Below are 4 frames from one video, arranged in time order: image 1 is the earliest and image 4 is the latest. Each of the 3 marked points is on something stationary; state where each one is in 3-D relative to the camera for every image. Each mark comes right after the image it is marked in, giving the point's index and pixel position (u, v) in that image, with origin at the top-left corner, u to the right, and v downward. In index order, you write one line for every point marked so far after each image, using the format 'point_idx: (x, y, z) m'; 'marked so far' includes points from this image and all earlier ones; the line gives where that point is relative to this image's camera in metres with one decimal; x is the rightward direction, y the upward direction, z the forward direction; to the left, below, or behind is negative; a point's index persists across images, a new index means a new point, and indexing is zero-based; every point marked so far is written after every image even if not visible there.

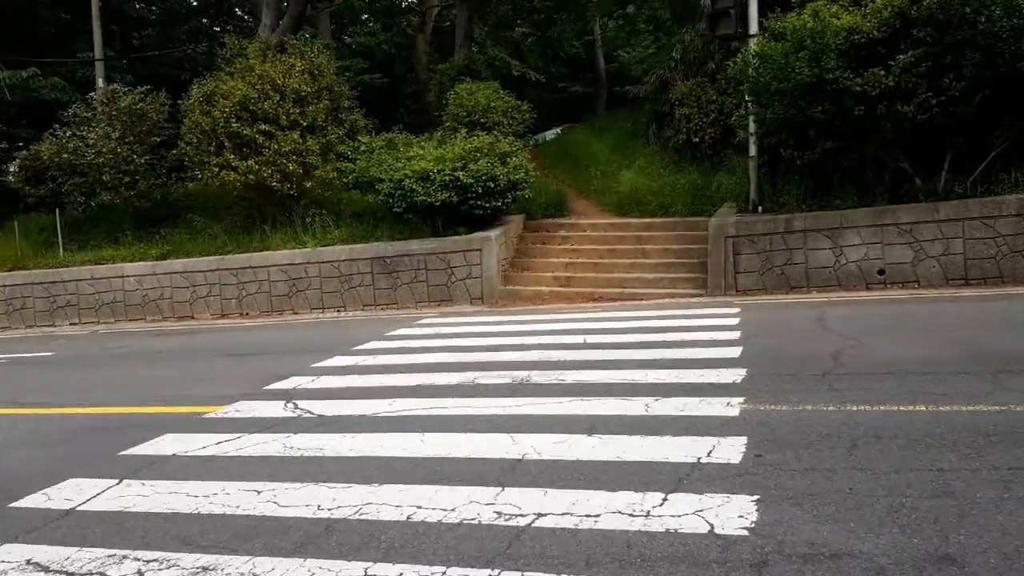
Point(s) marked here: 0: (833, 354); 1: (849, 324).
0: (+2.9, -0.6, +7.4) m
1: (+3.7, -0.4, +8.9) m
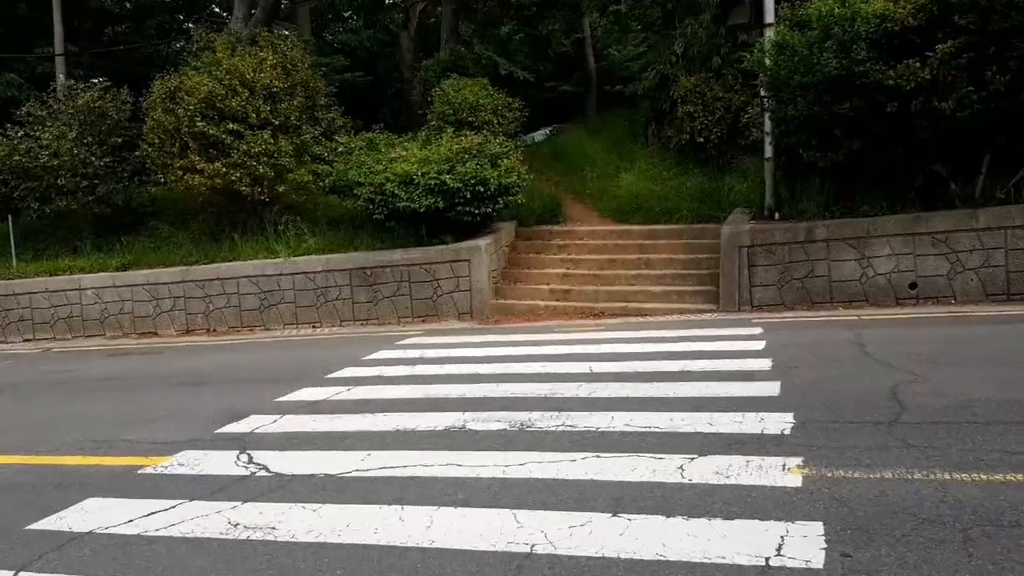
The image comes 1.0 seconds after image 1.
0: (+2.9, -0.8, +6.3) m
1: (+3.6, -0.6, +7.8) m
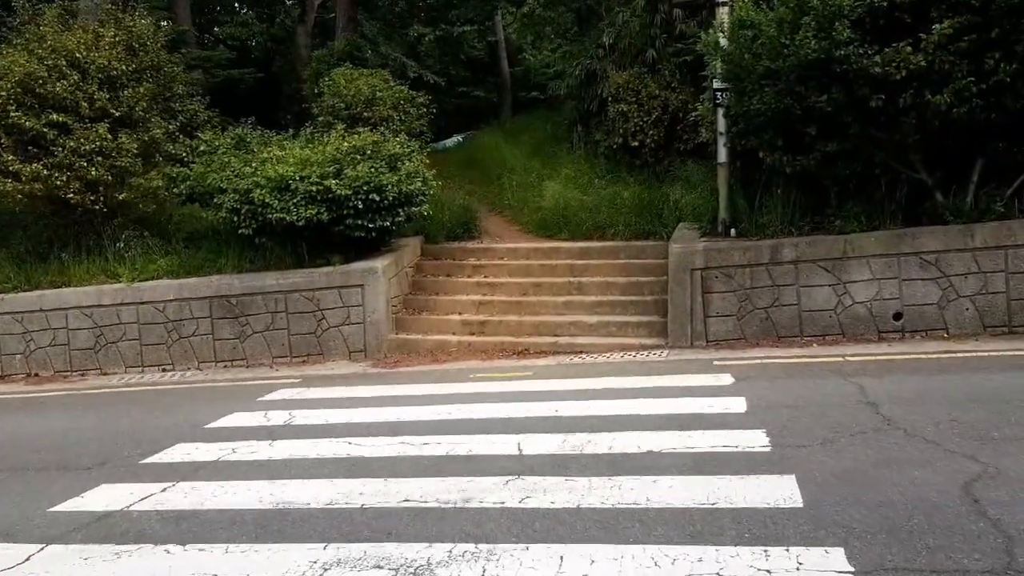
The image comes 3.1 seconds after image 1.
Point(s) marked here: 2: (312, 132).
0: (+2.4, -1.1, +4.2) m
1: (+2.9, -0.9, +5.8) m
2: (-3.0, +2.4, +12.6) m
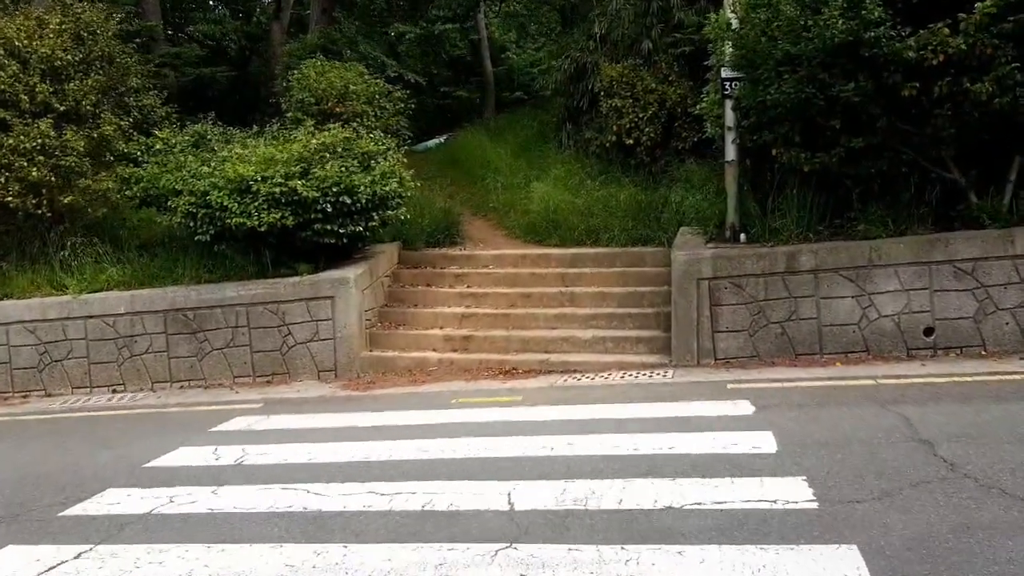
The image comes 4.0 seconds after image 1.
0: (+2.3, -1.2, +3.2) m
1: (+2.9, -1.0, +4.8) m
2: (-3.2, +2.2, +11.5) m
